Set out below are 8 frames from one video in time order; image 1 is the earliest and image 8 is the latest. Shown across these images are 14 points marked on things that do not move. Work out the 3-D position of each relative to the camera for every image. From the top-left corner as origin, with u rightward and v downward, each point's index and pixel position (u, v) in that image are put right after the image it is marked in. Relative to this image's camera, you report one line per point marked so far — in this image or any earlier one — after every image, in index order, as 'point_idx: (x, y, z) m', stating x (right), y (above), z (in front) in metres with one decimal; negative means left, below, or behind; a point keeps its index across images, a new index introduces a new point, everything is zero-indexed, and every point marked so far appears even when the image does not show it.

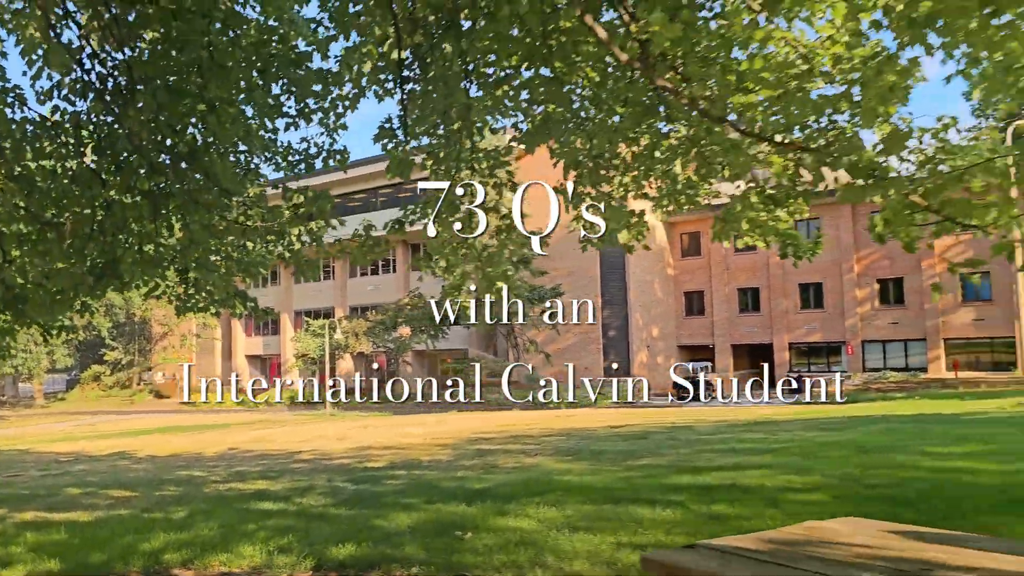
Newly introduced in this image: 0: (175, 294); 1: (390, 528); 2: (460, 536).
0: (-3.7, -0.1, +8.2) m
1: (-1.1, -2.3, +7.0) m
2: (-0.5, -2.2, +6.6) m
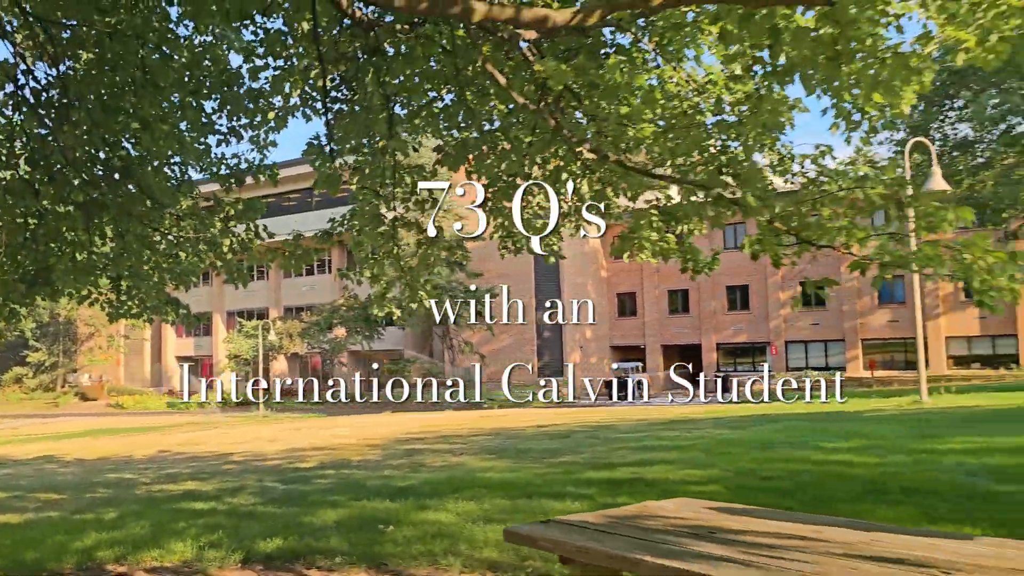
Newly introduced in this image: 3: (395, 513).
0: (-4.6, -0.1, +8.5) m
1: (-1.9, -2.4, +7.4) m
2: (-1.2, -2.3, +7.1) m
3: (-1.2, -2.3, +7.7) m
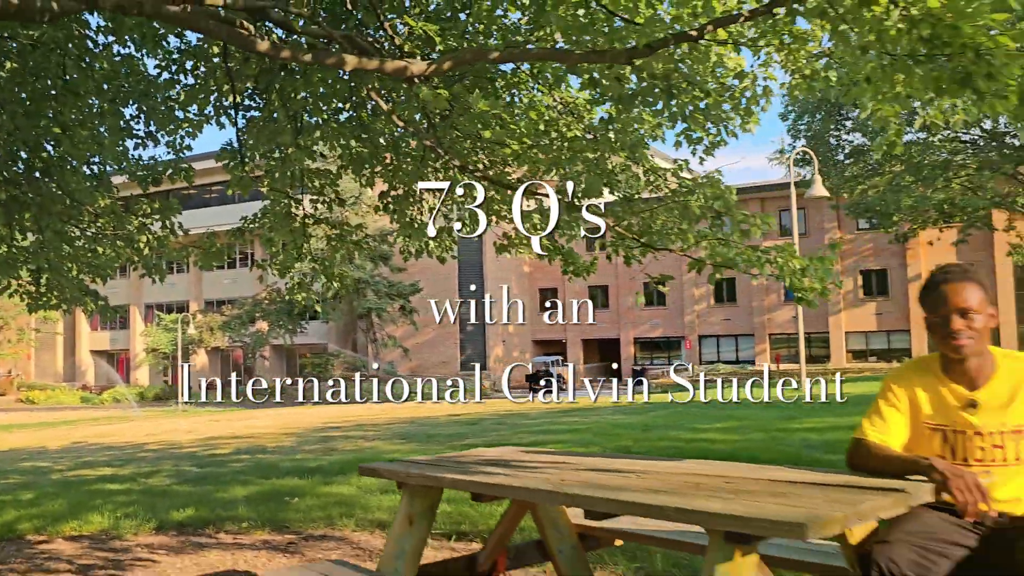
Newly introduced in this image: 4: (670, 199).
0: (-5.8, 0.0, +8.9) m
1: (-3.1, -2.3, +8.1) m
2: (-2.4, -2.2, +7.9) m
3: (-2.4, -2.3, +8.5) m
4: (+1.6, +0.9, +7.3) m
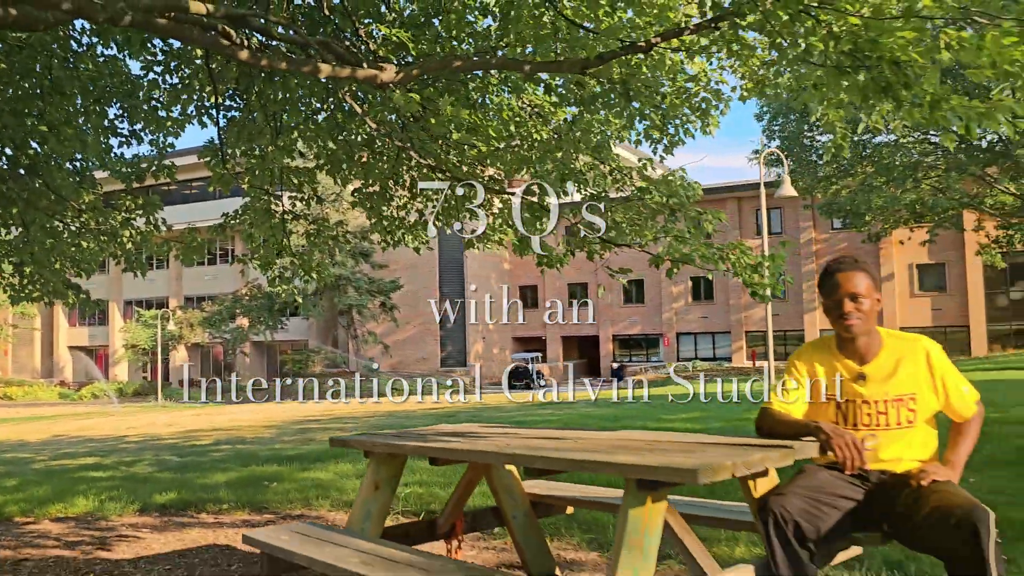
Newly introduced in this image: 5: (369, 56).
0: (-6.2, 0.0, +9.1) m
1: (-3.4, -2.2, +8.5) m
2: (-2.7, -2.2, +8.2) m
3: (-2.8, -2.2, +8.8) m
4: (+1.3, +0.9, +7.7) m
5: (-1.3, +2.2, +6.9) m
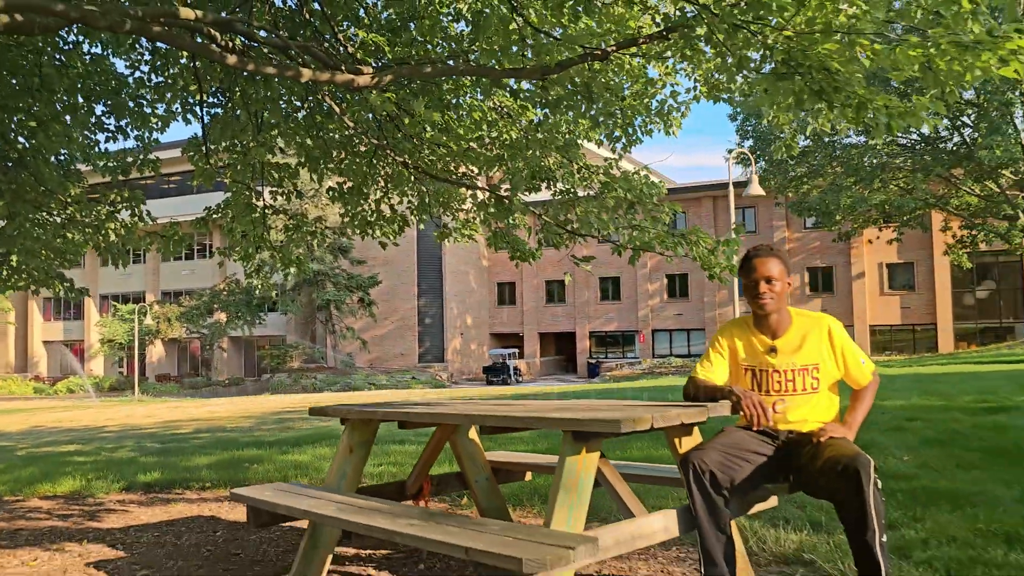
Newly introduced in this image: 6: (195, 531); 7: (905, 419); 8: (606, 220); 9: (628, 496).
0: (-6.5, +0.2, +9.4) m
1: (-3.8, -2.1, +8.8) m
2: (-3.1, -2.0, +8.6) m
3: (-3.1, -2.1, +9.2) m
4: (+0.9, +1.0, +8.2) m
5: (-1.6, +2.3, +7.3) m
6: (-2.4, -1.8, +5.6) m
7: (+5.1, -1.7, +9.6) m
8: (+1.0, +0.7, +8.1) m
9: (+0.6, -1.0, +3.8) m
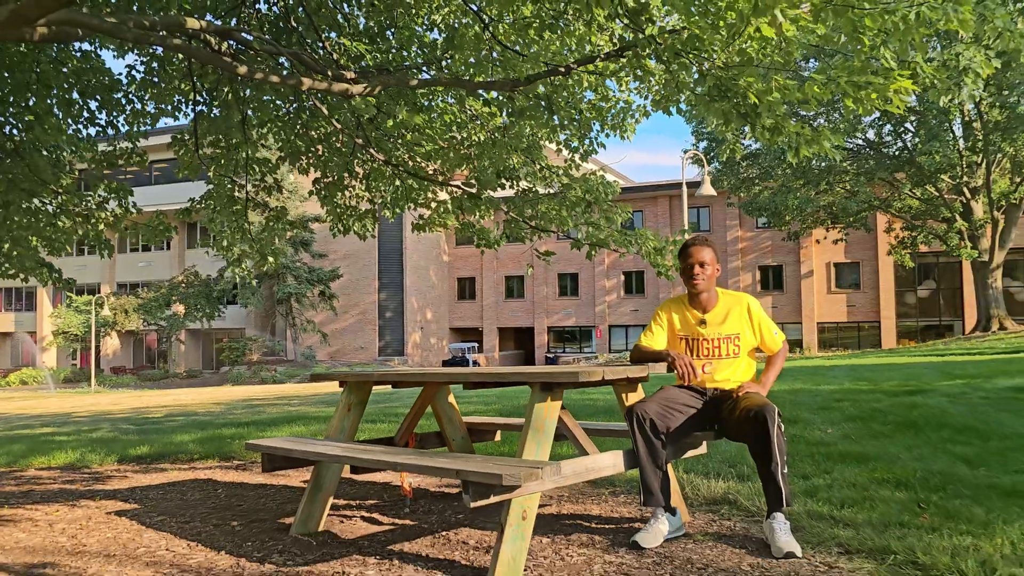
0: (-6.9, +0.4, +9.8) m
1: (-4.2, -1.9, +9.4) m
2: (-3.5, -1.9, +9.2) m
3: (-3.6, -1.9, +9.8) m
4: (+0.6, +1.1, +9.0) m
5: (-1.9, +2.4, +7.9) m
6: (-2.6, -1.7, +6.2) m
7: (+4.6, -1.6, +10.6) m
8: (+0.6, +0.8, +8.9) m
9: (+0.5, -0.9, +4.6) m
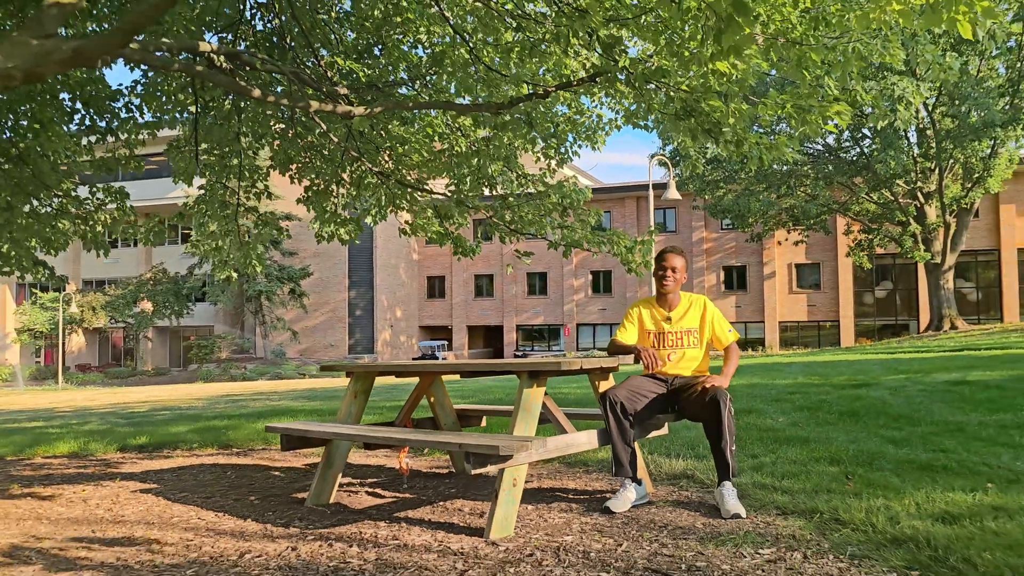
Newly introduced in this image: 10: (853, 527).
0: (-7.2, +0.4, +10.2) m
1: (-4.5, -1.9, +9.9) m
2: (-3.8, -1.9, +9.7) m
3: (-3.9, -1.9, +10.3) m
4: (+0.3, +1.1, +9.7) m
5: (-2.1, +2.4, +8.5) m
6: (-2.8, -1.7, +6.7) m
7: (+4.2, -1.6, +11.5) m
8: (+0.4, +0.8, +9.6) m
9: (+0.4, -1.0, +5.3) m
10: (+1.9, -1.4, +4.2) m
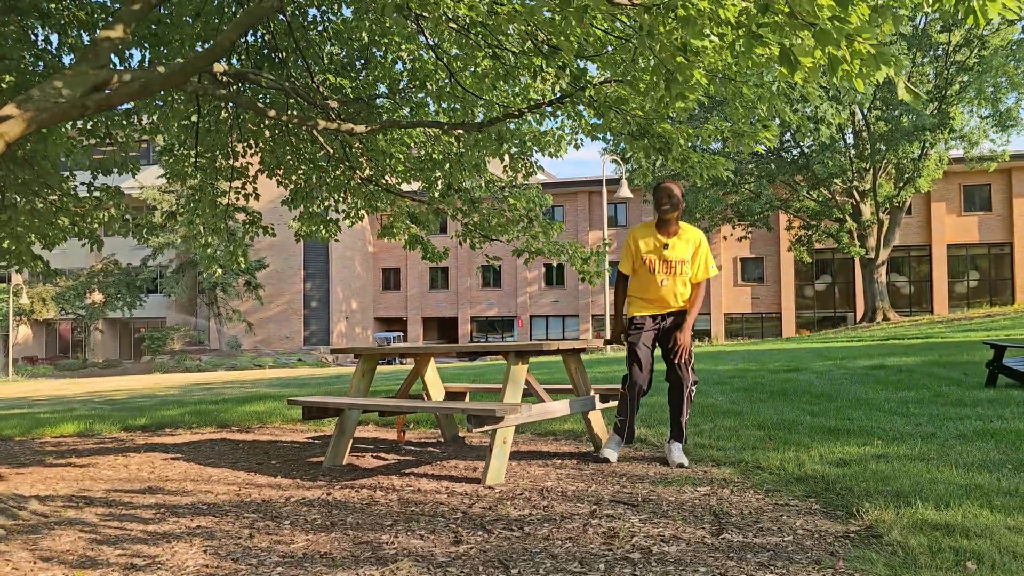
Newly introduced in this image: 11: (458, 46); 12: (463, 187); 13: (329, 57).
0: (-7.7, +0.5, +10.7) m
1: (-4.9, -1.8, +10.6) m
2: (-4.2, -1.8, +10.5) m
3: (-4.3, -1.8, +11.1) m
4: (-0.1, +1.2, +10.7) m
5: (-2.5, +2.5, +9.4) m
6: (-3.0, -1.6, +7.6) m
7: (+3.7, -1.5, +12.8) m
8: (0.0, +0.9, +10.6) m
9: (+0.2, -0.9, +6.4) m
10: (+1.9, -1.3, +5.4) m
11: (-0.6, +2.8, +8.8) m
12: (-0.7, +1.5, +10.8) m
13: (-2.4, +3.1, +9.8) m
